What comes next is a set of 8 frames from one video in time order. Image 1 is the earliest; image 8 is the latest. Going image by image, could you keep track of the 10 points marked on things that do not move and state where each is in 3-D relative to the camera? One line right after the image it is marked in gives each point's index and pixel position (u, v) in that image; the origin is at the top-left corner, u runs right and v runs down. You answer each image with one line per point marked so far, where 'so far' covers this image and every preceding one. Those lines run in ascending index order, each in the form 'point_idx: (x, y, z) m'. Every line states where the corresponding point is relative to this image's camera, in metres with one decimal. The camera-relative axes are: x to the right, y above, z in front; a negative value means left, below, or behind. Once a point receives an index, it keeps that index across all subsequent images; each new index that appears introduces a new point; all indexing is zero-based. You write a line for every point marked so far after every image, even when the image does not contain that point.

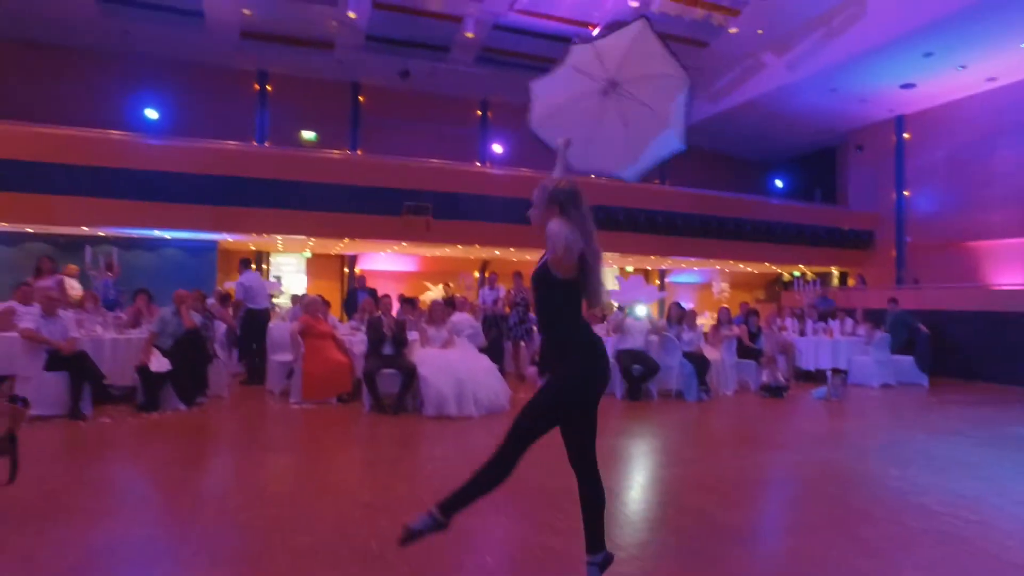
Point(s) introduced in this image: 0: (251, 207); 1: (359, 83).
0: (-4.8, +1.5, +12.3) m
1: (-3.4, +4.7, +15.2) m
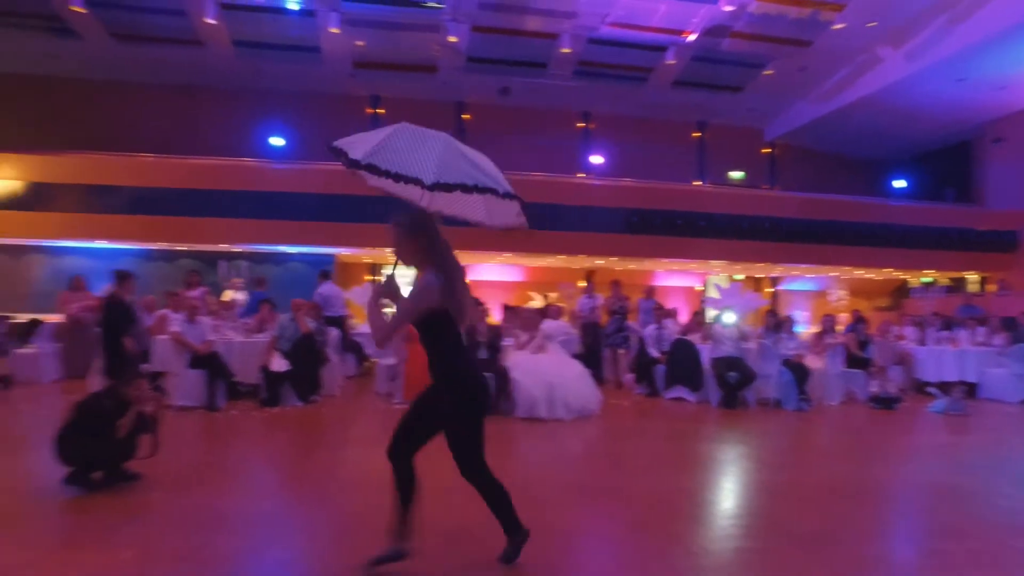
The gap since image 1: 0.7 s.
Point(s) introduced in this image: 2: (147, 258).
0: (-2.9, +1.3, +13.2) m
1: (-1.1, +4.5, +15.9) m
2: (-7.4, +0.6, +13.4) m
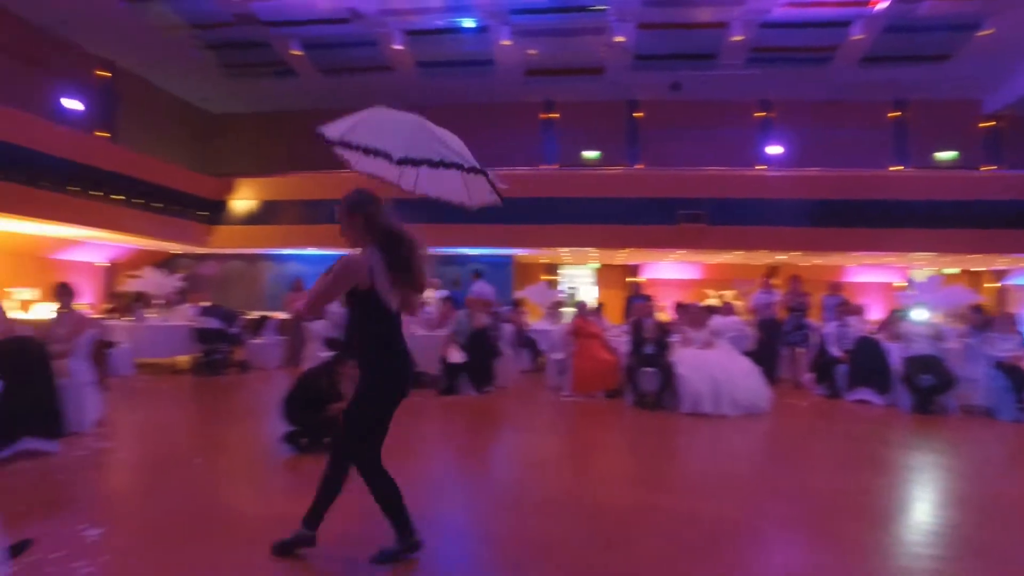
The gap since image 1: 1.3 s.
0: (+0.6, +1.3, +13.8) m
1: (+3.0, +4.5, +15.8) m
2: (-3.7, +0.6, +15.2) m
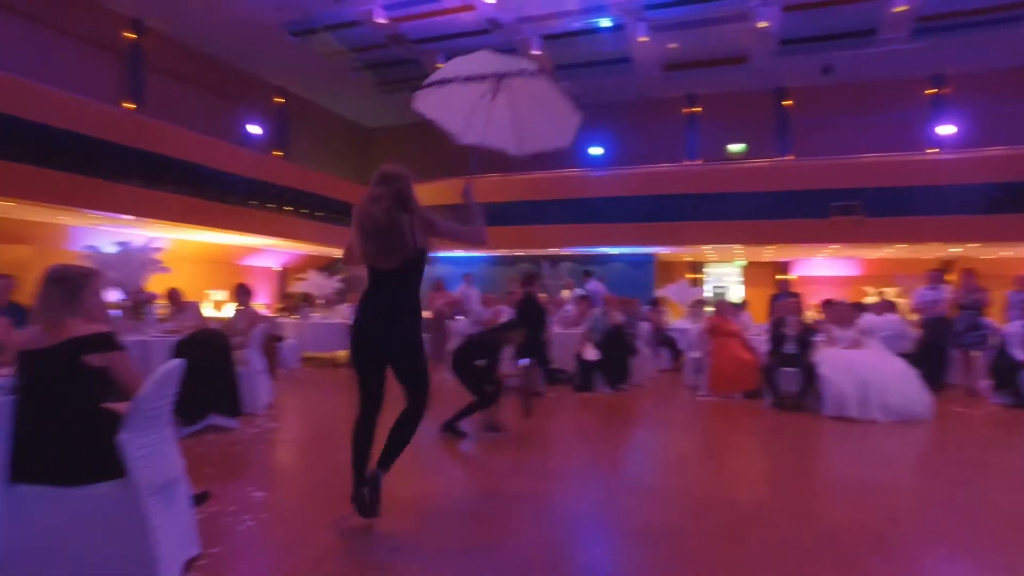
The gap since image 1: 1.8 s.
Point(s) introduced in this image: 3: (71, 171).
0: (+3.4, +1.3, +13.5) m
1: (+6.2, +4.6, +15.0) m
2: (-0.5, +0.6, +15.8) m
3: (-6.3, +1.7, +9.5) m
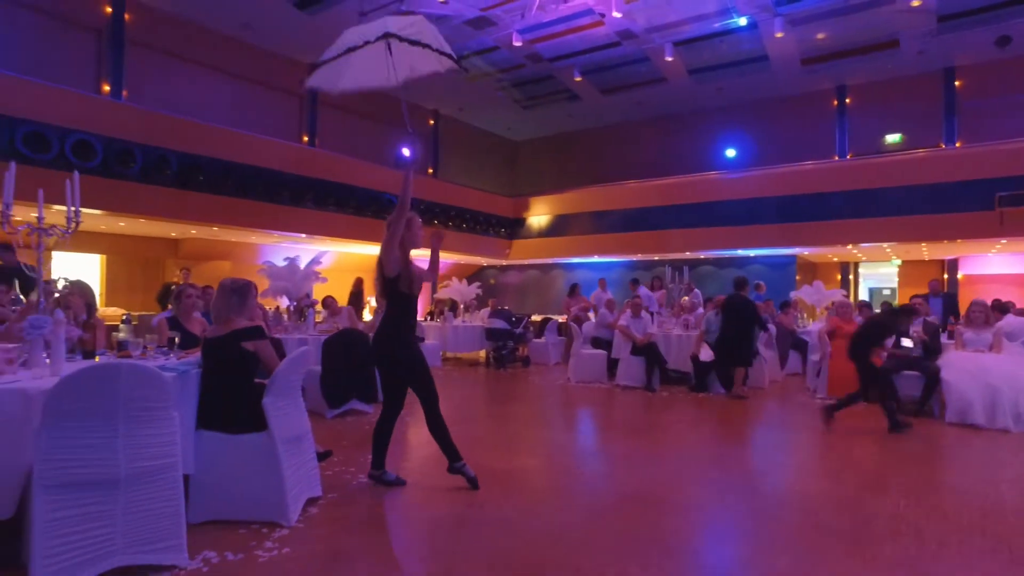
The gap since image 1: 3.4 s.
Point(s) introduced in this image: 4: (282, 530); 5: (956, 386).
0: (+6.1, +1.3, +12.9) m
1: (+9.1, +4.6, +13.8) m
2: (+2.9, +0.5, +16.1) m
3: (-4.3, +1.5, +11.4) m
4: (-1.0, -1.0, +2.8) m
5: (+3.9, -0.9, +5.9) m
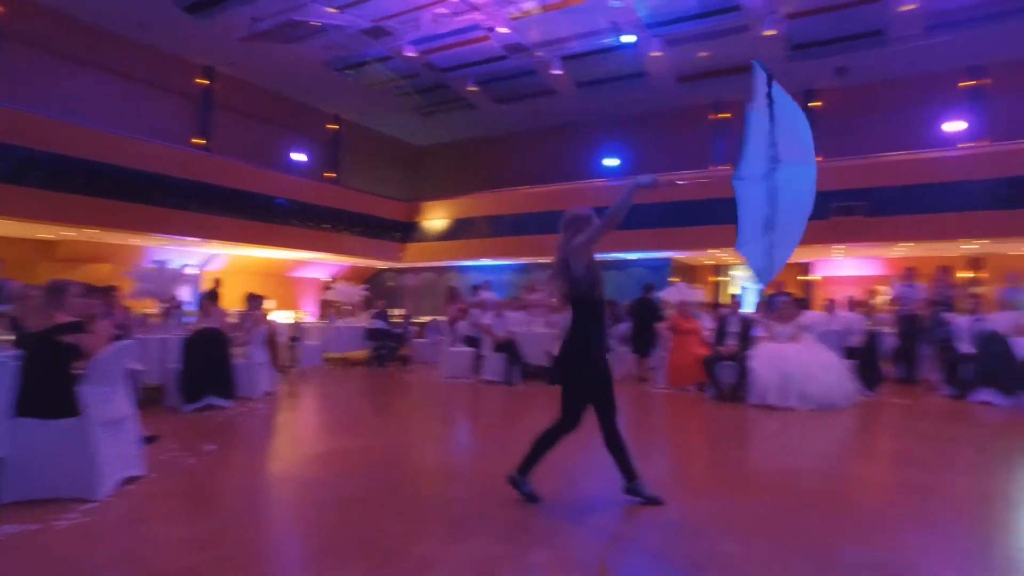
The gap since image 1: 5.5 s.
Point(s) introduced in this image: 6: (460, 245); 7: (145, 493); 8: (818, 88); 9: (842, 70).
0: (+3.9, +1.3, +14.0) m
1: (+6.8, +4.6, +15.2) m
2: (+0.4, +0.4, +16.8) m
3: (-6.2, +1.5, +11.3) m
4: (-2.0, -1.0, +3.1) m
5: (+2.6, -0.9, +6.8) m
6: (-1.3, +1.1, +16.9) m
7: (-1.9, -1.0, +3.4) m
8: (+6.9, +4.6, +15.2) m
9: (+7.0, +4.6, +14.0) m
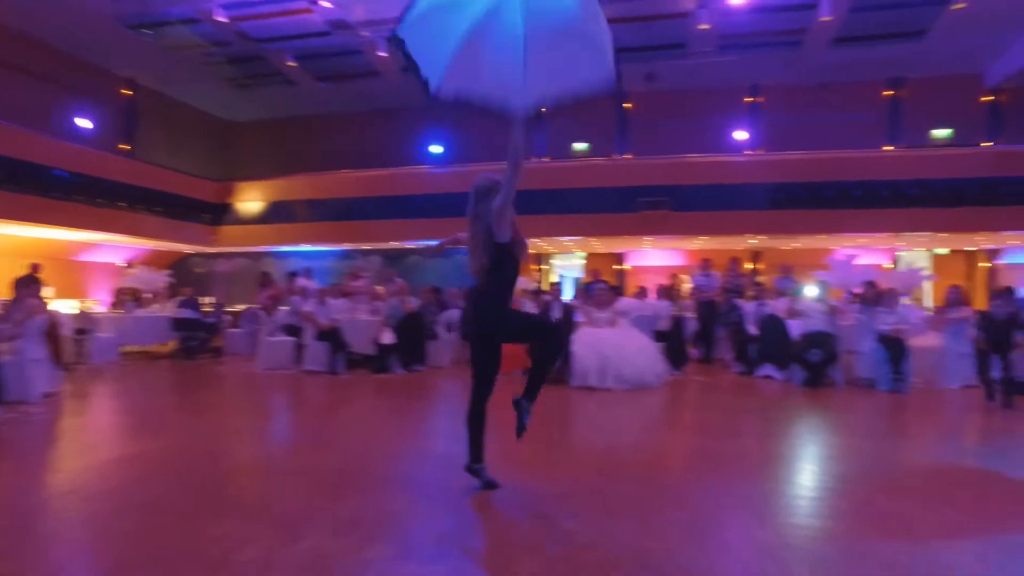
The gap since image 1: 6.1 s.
0: (+0.2, +1.6, +14.5) m
1: (+2.7, +4.8, +16.3) m
2: (-3.9, +0.7, +16.2) m
3: (-8.9, +1.7, +9.2) m
4: (-2.6, -0.9, +2.5) m
5: (+0.8, -0.7, +7.2) m
6: (-5.6, +1.4, +15.9) m
7: (-2.6, -1.0, +2.8) m
8: (+2.8, +4.8, +16.3) m
9: (+3.2, +4.9, +15.2) m
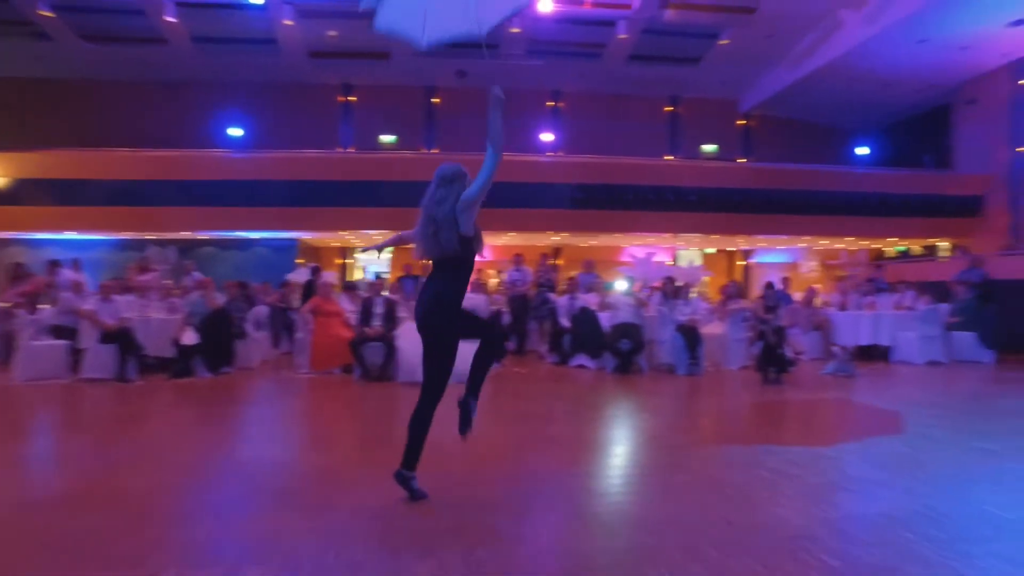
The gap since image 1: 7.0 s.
0: (-3.8, +1.7, +13.8) m
1: (-1.9, +5.0, +16.3) m
2: (-8.3, +0.9, +14.3) m
3: (-10.9, +1.7, +6.1) m
4: (-3.0, -0.9, +1.6) m
5: (-1.1, -0.7, +7.1) m
6: (-9.7, +1.5, +13.5) m
7: (-3.0, -1.0, +1.8) m
8: (-1.9, +5.0, +16.4) m
9: (-1.2, +5.0, +15.4) m
